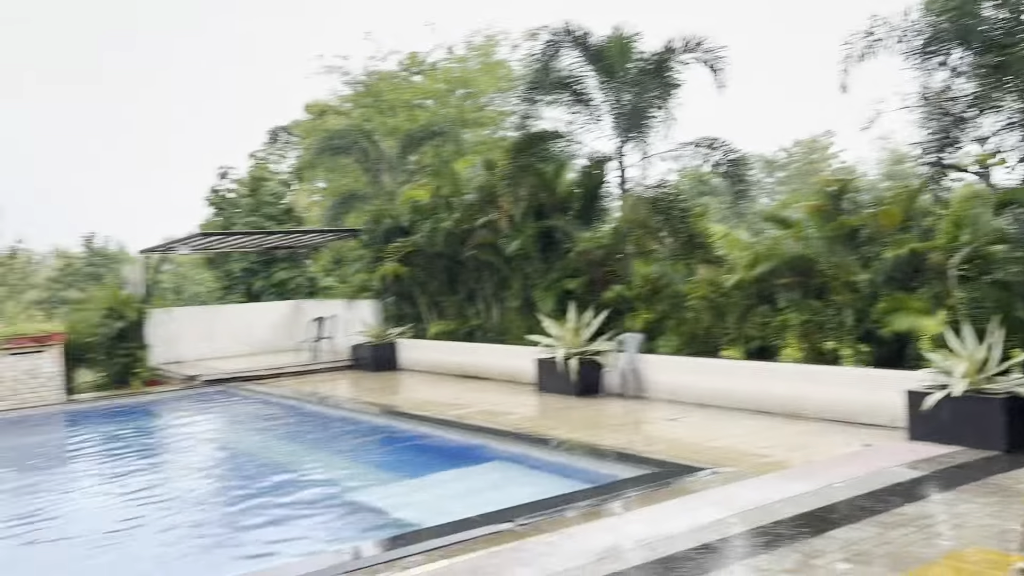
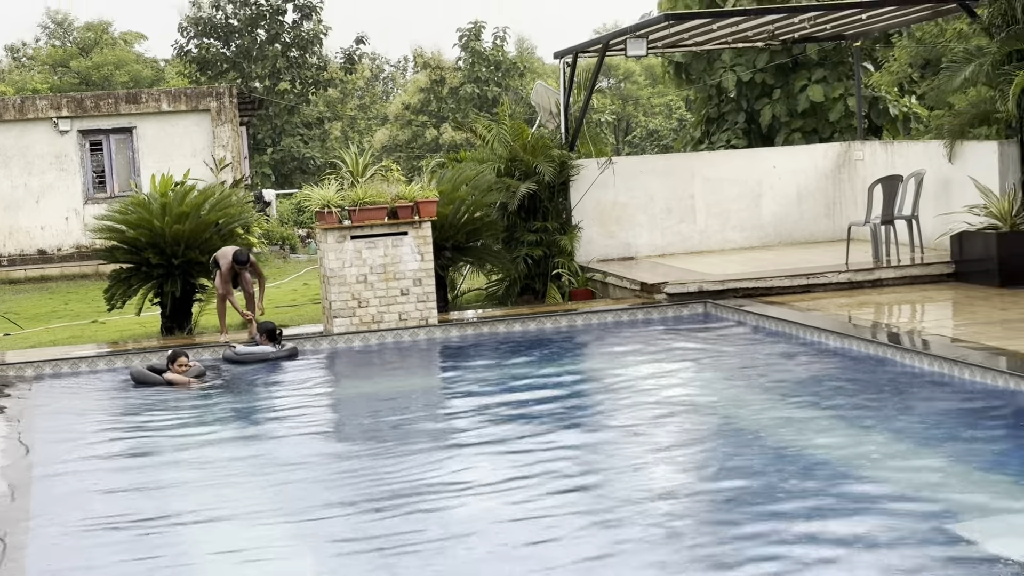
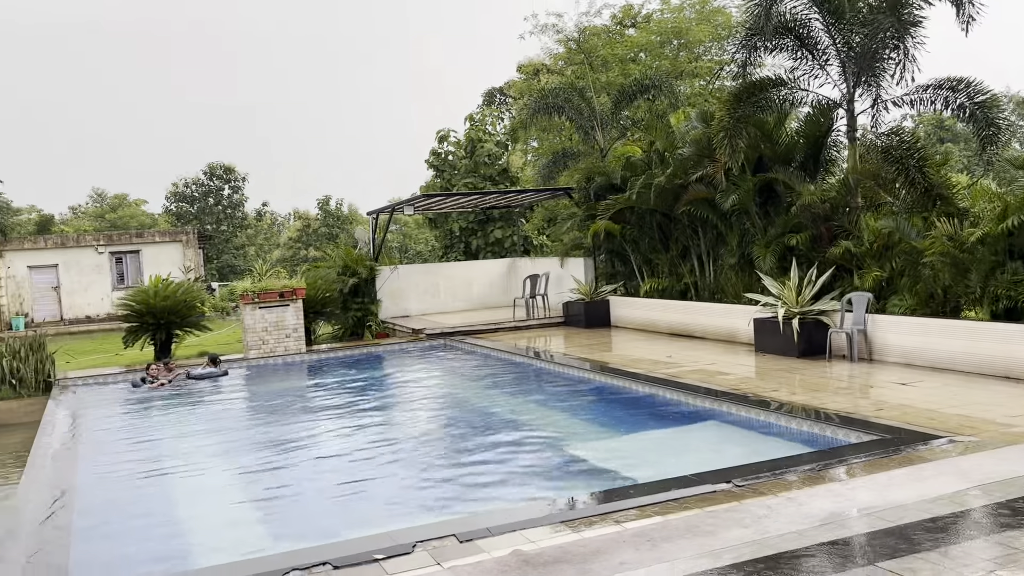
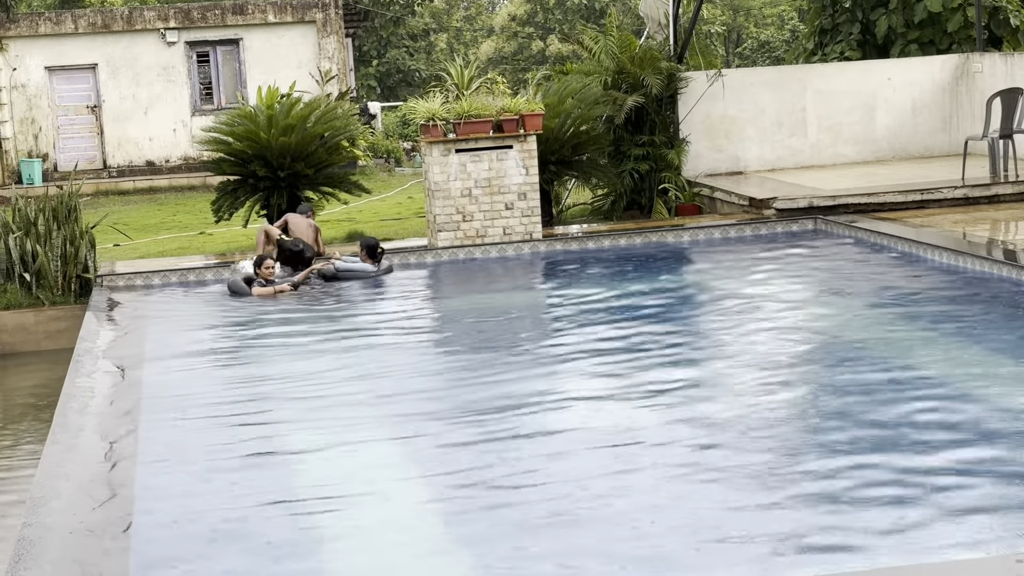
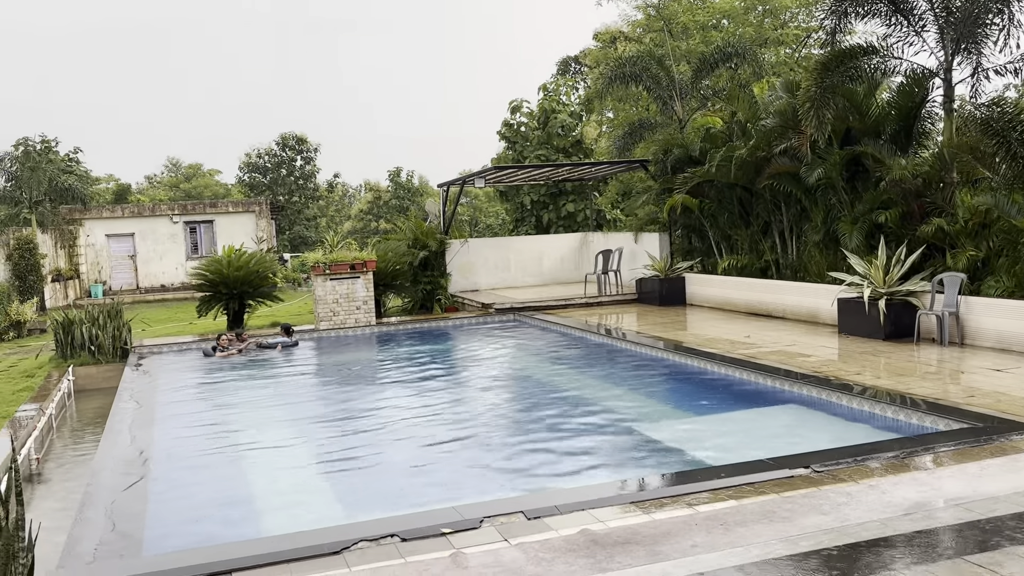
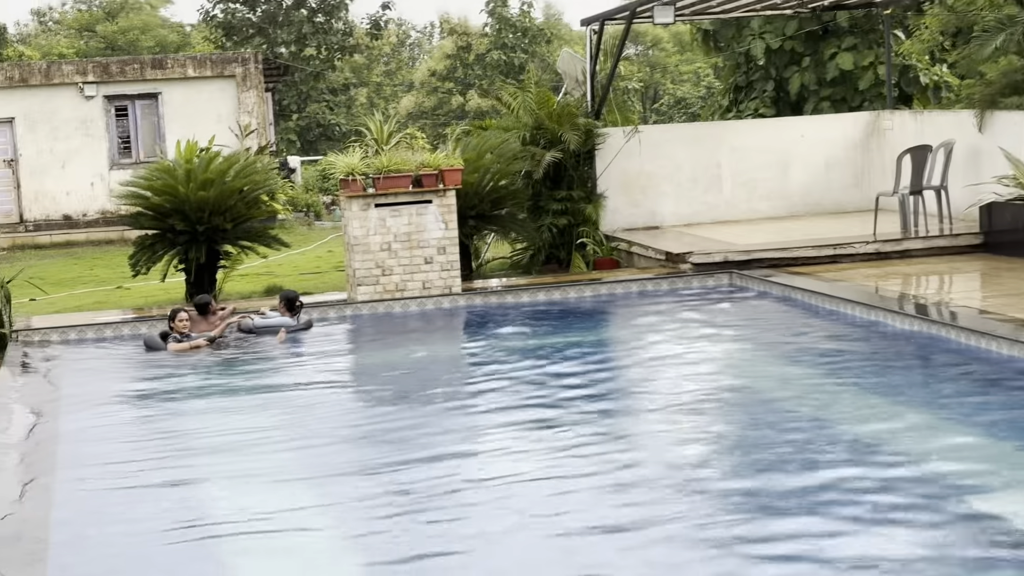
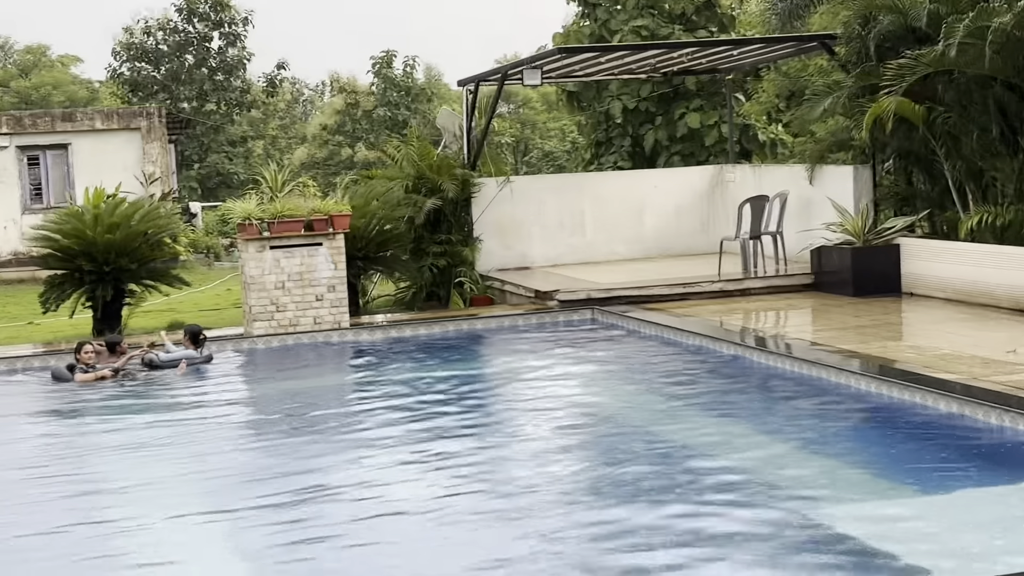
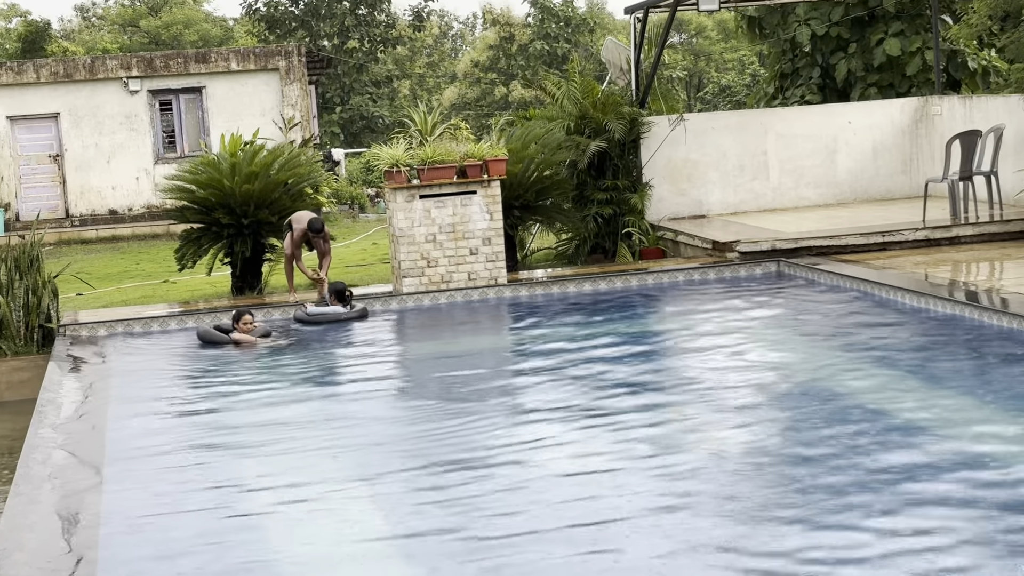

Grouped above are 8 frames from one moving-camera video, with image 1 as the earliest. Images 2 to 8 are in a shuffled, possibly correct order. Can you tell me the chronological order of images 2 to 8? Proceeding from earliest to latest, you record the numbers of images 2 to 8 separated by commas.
3, 5, 7, 6, 4, 8, 2
